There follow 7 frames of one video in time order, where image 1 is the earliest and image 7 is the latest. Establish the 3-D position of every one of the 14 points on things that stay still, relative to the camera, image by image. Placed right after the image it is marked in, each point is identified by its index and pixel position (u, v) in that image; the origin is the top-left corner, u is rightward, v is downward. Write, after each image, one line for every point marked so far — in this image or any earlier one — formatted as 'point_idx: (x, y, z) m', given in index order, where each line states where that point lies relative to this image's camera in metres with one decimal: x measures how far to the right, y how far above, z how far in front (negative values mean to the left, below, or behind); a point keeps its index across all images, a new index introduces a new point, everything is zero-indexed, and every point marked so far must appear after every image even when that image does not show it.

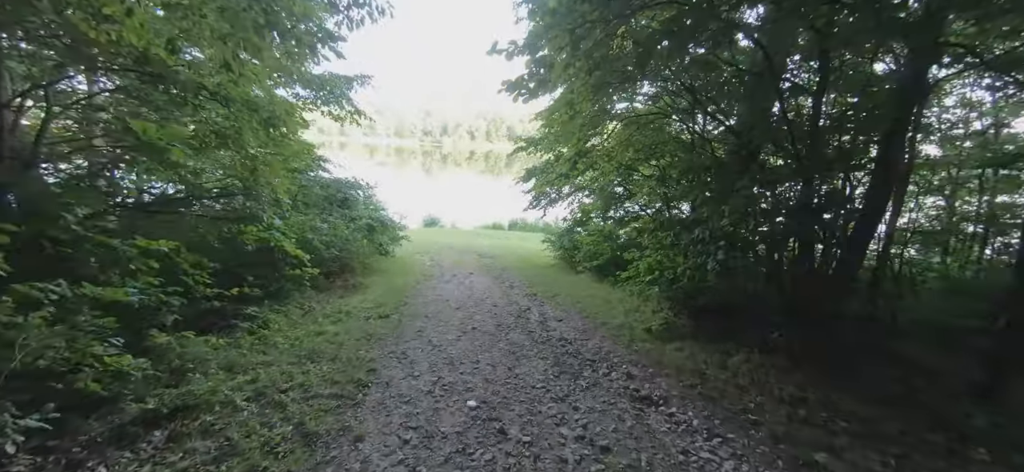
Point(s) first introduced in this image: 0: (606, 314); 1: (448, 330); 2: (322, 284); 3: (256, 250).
0: (+1.4, -1.2, +7.0) m
1: (-0.8, -1.2, +5.7) m
2: (-3.1, -0.8, +7.5) m
3: (-3.3, -0.2, +5.9) m
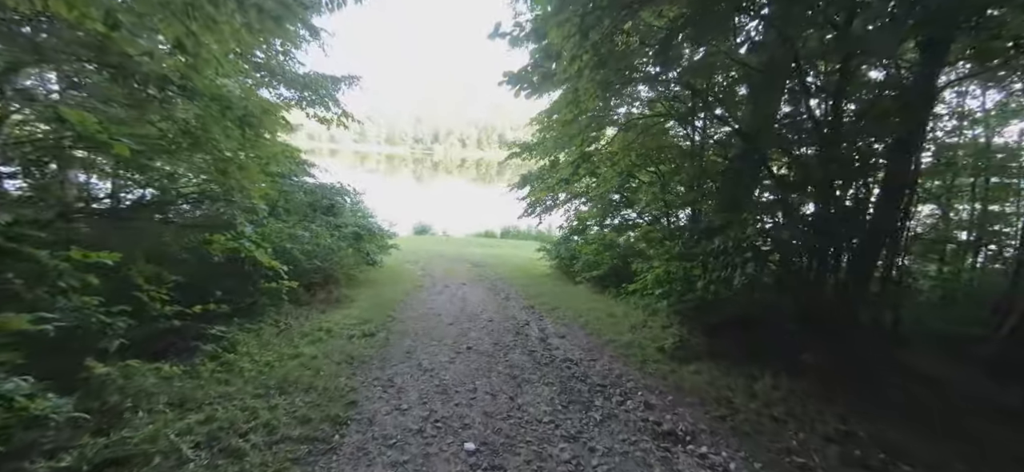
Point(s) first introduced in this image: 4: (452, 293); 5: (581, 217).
0: (+1.4, -1.3, +6.5) m
1: (-0.8, -1.3, +5.2) m
2: (-3.1, -0.9, +6.9) m
3: (-3.3, -0.3, +5.3) m
4: (-1.3, -1.2, +9.6) m
5: (+1.6, +0.5, +11.3) m
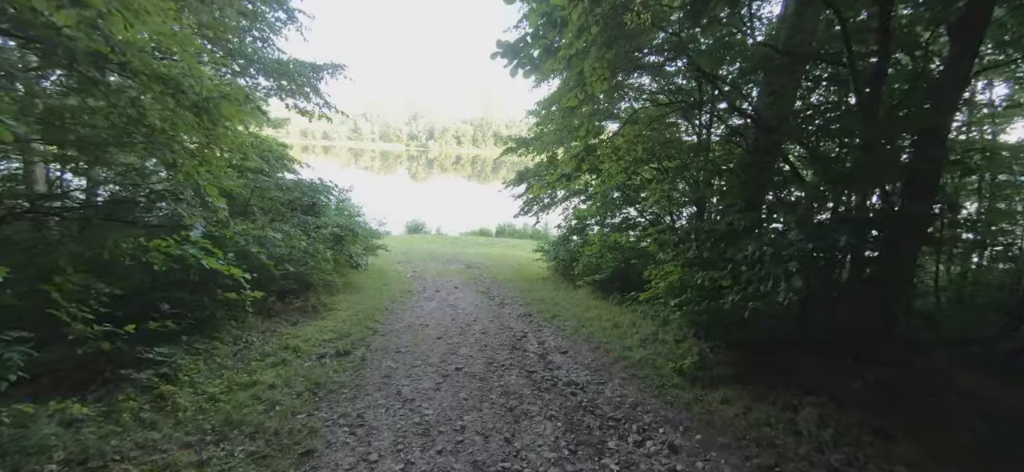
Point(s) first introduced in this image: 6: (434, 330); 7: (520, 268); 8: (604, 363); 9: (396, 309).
0: (+1.3, -1.4, +5.8) m
1: (-0.9, -1.3, +4.5) m
2: (-3.2, -0.9, +6.1) m
3: (-3.3, -0.3, +4.5) m
4: (-1.3, -1.2, +8.8) m
5: (+1.5, +0.4, +10.6) m
6: (-1.0, -1.3, +6.2) m
7: (+0.2, -0.9, +13.2) m
8: (+1.0, -1.4, +5.1) m
9: (-1.9, -1.2, +7.5) m
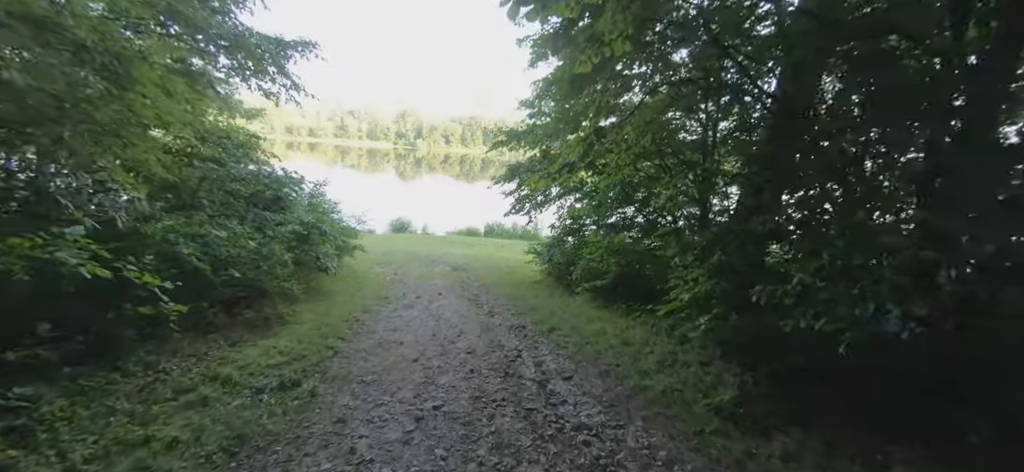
0: (+1.3, -1.4, +4.8) m
1: (-0.9, -1.3, +3.4) m
2: (-3.3, -0.9, +5.0) m
3: (-3.4, -0.3, +3.4) m
4: (-1.5, -1.2, +7.8) m
5: (+1.3, +0.4, +9.6) m
6: (-1.1, -1.3, +5.2) m
7: (-0.1, -0.9, +12.2) m
8: (+1.0, -1.4, +4.1) m
9: (-2.0, -1.2, +6.4) m
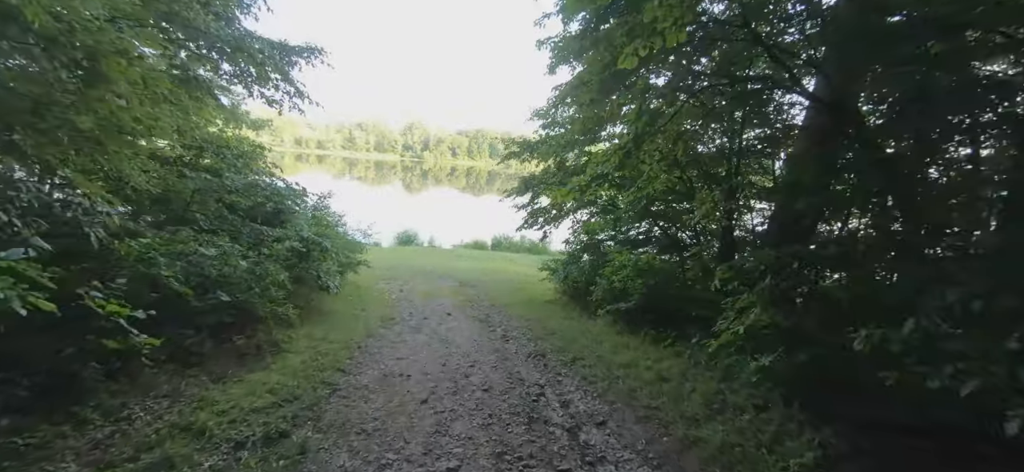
0: (+1.5, -1.6, +4.2) m
1: (-0.7, -1.5, +2.8) m
2: (-3.0, -1.1, +4.4) m
3: (-3.1, -0.4, +2.8) m
4: (-1.2, -1.5, +7.2) m
5: (+1.6, +0.1, +9.0) m
6: (-0.9, -1.5, +4.5) m
7: (+0.3, -1.3, +11.6) m
8: (+1.2, -1.6, +3.5) m
9: (-1.8, -1.4, +5.8) m
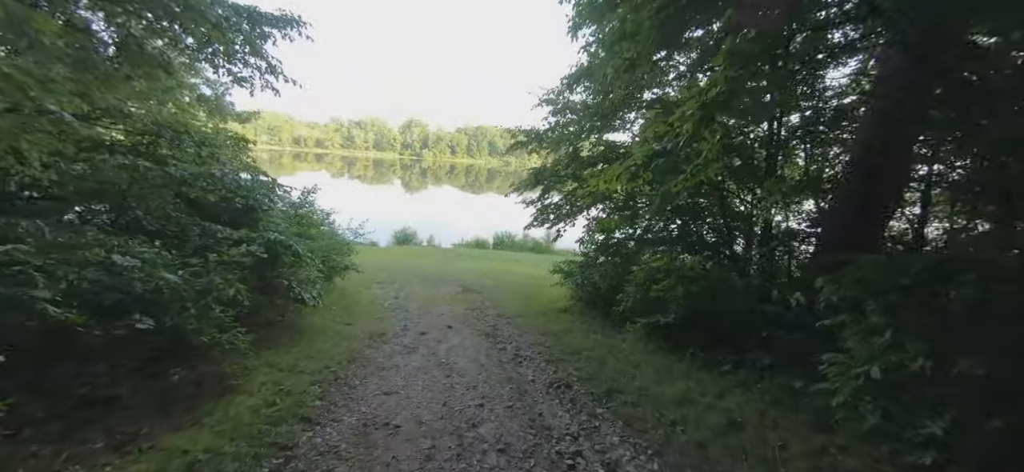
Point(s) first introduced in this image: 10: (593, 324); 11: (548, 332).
0: (+1.7, -1.6, +2.9) m
1: (-0.5, -1.5, +1.6) m
2: (-2.9, -1.1, +3.2) m
3: (-3.0, -0.5, +1.6) m
4: (-1.1, -1.5, +5.9) m
5: (+1.8, +0.1, +7.7) m
6: (-0.7, -1.5, +3.3) m
7: (+0.4, -1.3, +10.4) m
8: (+1.4, -1.6, +2.2) m
9: (-1.6, -1.4, +4.6) m
10: (+1.3, -1.4, +7.4) m
11: (+0.6, -1.5, +7.1) m
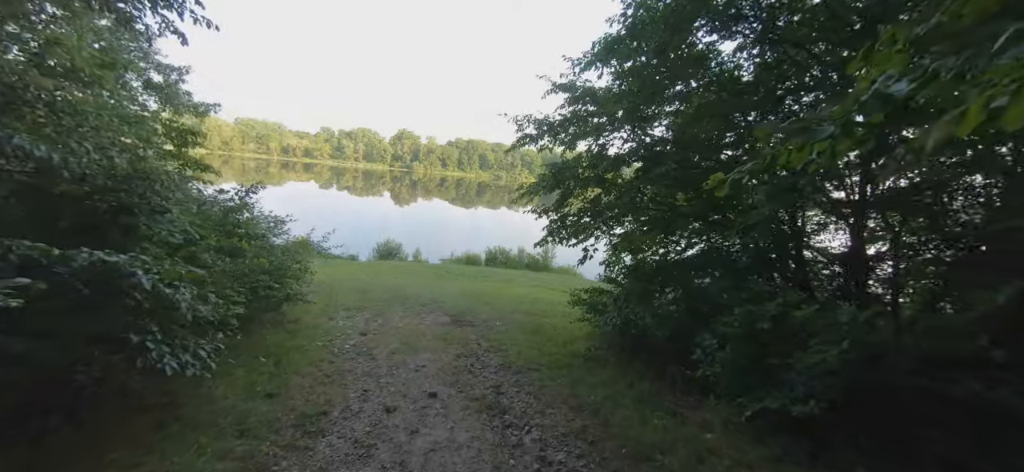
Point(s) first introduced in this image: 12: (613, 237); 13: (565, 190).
0: (+1.9, -1.7, +0.5) m
1: (-0.2, -1.5, -0.9) m
2: (-2.6, -1.2, +0.7) m
3: (-2.7, -0.5, -0.9) m
4: (-0.9, -1.6, +3.5) m
5: (+2.0, -0.2, +5.4) m
6: (-0.5, -1.6, +0.9) m
7: (+0.5, -1.6, +7.9) m
8: (+1.6, -1.7, -0.2) m
9: (-1.4, -1.5, +2.1) m
10: (+1.5, -1.7, +5.0) m
11: (+0.7, -1.7, +4.7) m
12: (+1.8, 0.0, +7.9) m
13: (+0.9, +0.8, +8.3) m
